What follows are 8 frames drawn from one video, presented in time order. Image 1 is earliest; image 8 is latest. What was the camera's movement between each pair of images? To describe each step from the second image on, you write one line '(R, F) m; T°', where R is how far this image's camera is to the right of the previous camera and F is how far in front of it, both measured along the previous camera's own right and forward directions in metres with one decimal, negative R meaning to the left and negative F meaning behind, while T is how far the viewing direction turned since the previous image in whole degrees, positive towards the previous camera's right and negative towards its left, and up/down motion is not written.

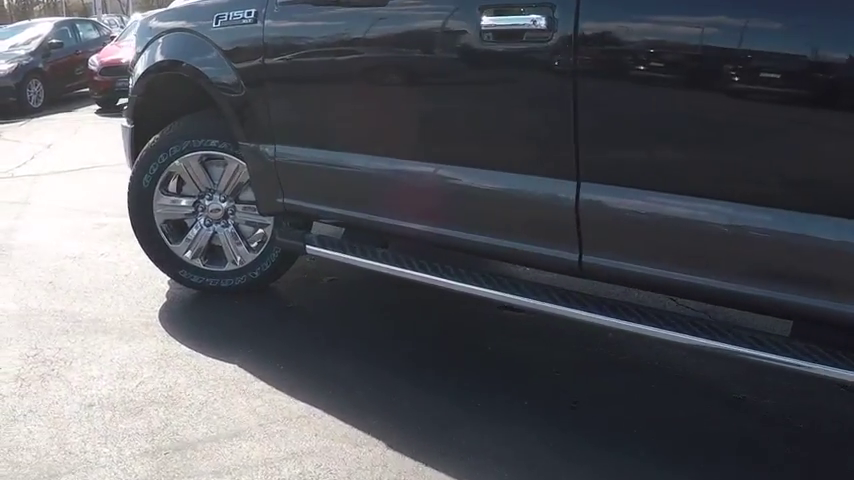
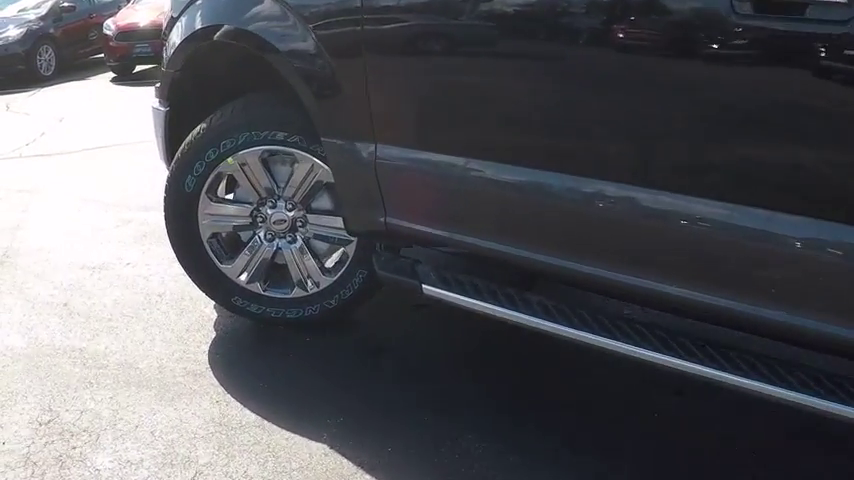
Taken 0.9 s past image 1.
(-0.5, +1.1) m; -1°
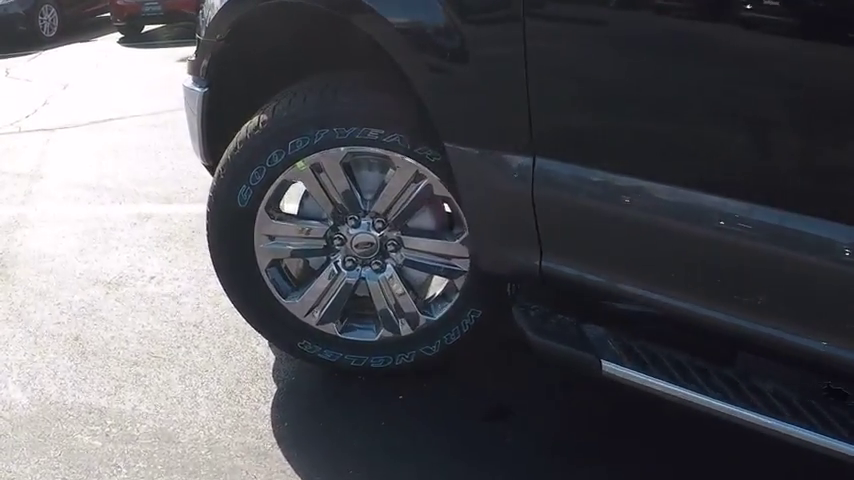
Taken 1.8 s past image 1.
(-0.4, +0.9) m; 0°
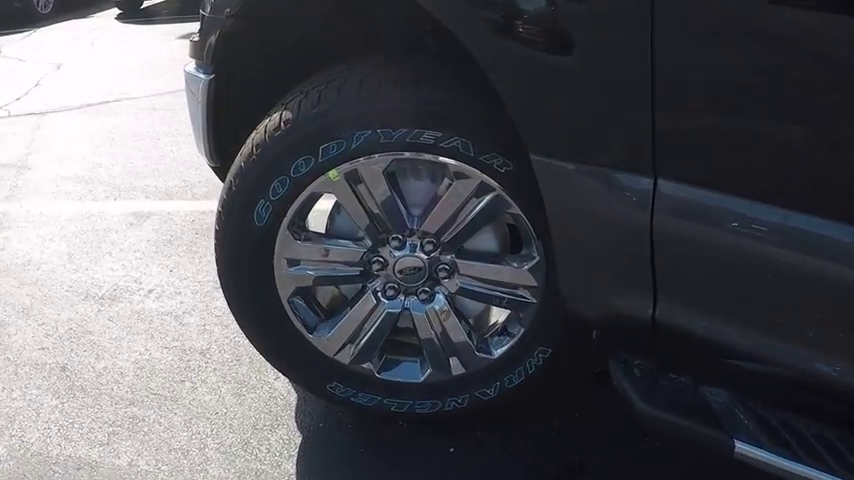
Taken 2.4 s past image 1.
(-0.2, +0.5) m; 0°
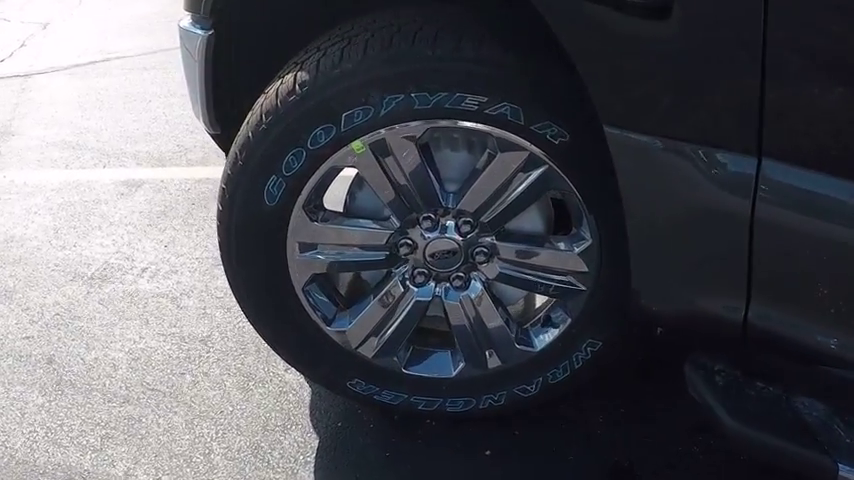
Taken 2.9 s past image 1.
(-0.1, +0.3) m; 0°
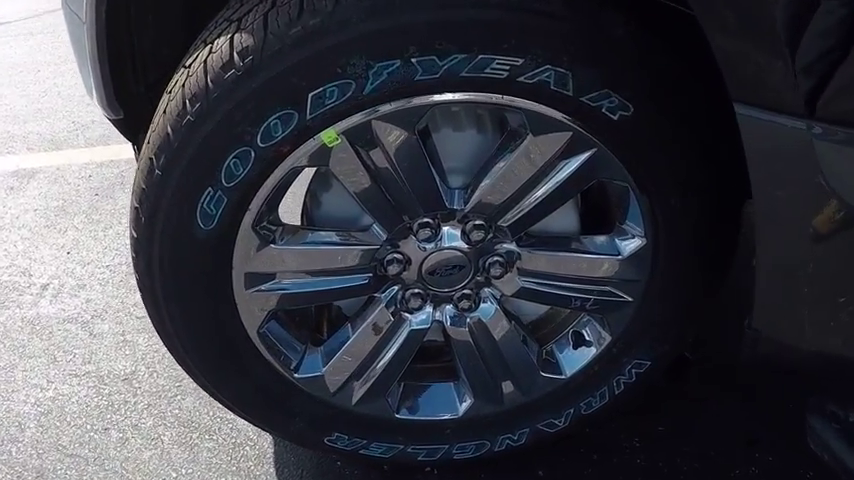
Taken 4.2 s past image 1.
(-0.1, +0.5) m; +5°
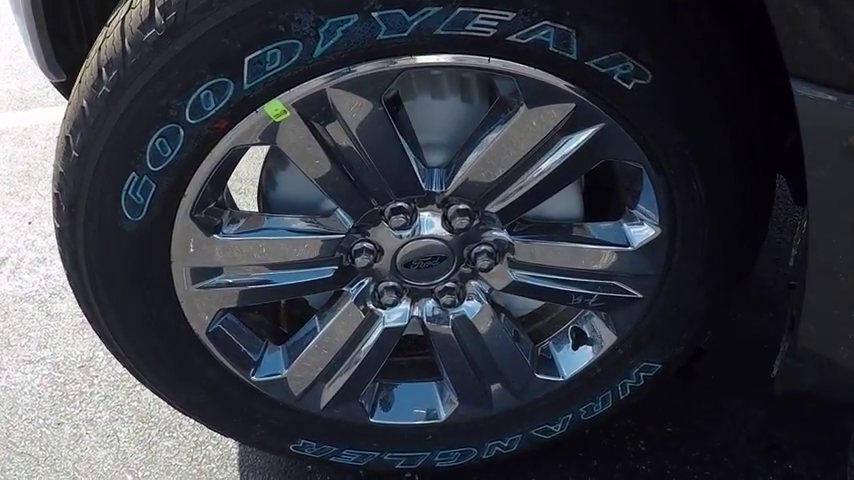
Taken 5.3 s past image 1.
(0.0, +0.2) m; 0°
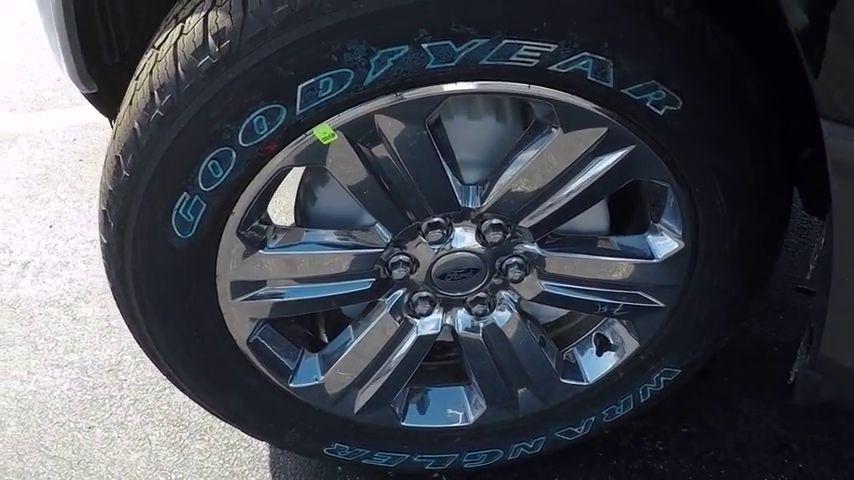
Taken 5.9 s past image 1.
(-0.1, 0.0) m; 0°
